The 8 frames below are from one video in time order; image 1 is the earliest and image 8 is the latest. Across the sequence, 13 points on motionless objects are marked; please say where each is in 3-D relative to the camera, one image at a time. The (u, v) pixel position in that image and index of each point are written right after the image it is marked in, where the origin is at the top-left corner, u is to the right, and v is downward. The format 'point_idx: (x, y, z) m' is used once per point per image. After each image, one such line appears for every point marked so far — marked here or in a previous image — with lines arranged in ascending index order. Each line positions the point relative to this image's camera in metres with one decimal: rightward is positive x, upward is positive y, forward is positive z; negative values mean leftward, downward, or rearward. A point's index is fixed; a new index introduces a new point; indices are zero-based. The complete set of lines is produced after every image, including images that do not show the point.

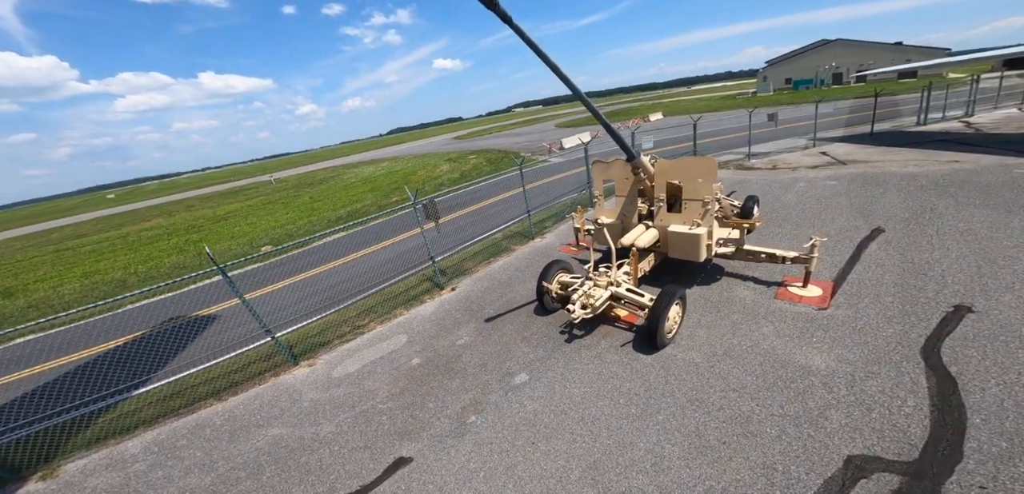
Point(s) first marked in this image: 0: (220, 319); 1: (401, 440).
0: (-6.3, -1.6, +7.9) m
1: (-1.3, -2.3, +4.5) m
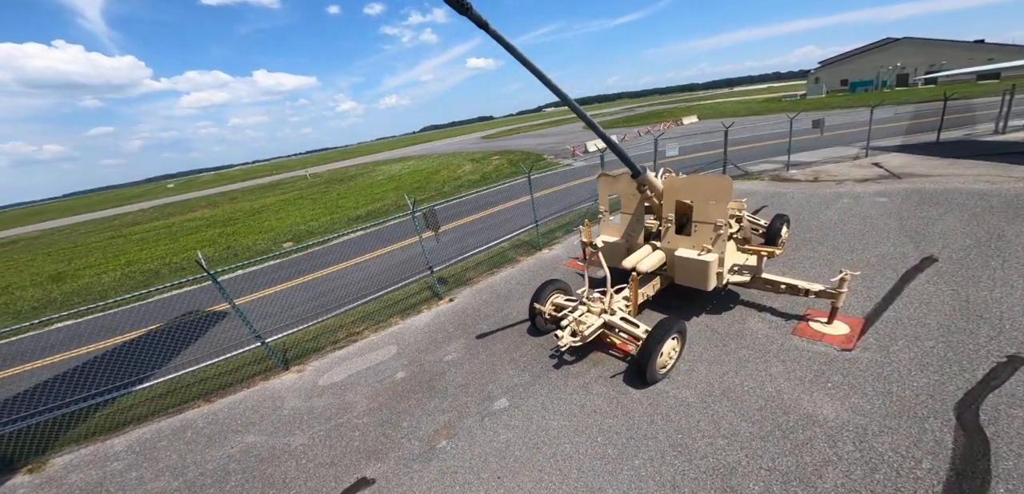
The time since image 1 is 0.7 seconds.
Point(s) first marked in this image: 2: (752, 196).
0: (-6.3, -1.6, +8.1) m
1: (-1.7, -2.5, +4.4) m
2: (+7.6, +1.6, +11.4) m
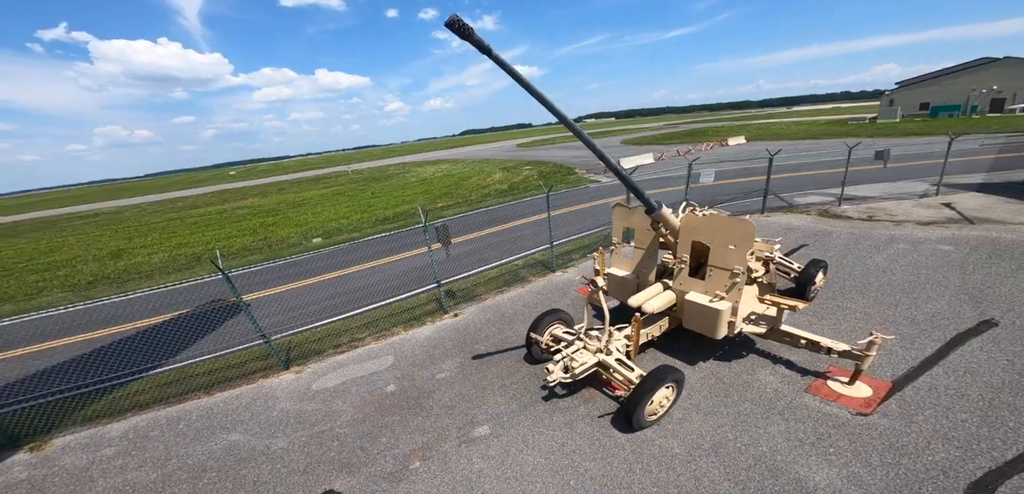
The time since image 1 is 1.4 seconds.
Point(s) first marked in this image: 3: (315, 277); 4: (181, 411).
0: (-6.2, -1.5, +8.6) m
1: (-2.0, -2.7, +4.3) m
2: (+8.2, +0.5, +10.5) m
3: (-5.4, -0.8, +9.9) m
4: (-4.9, -2.5, +5.4) m
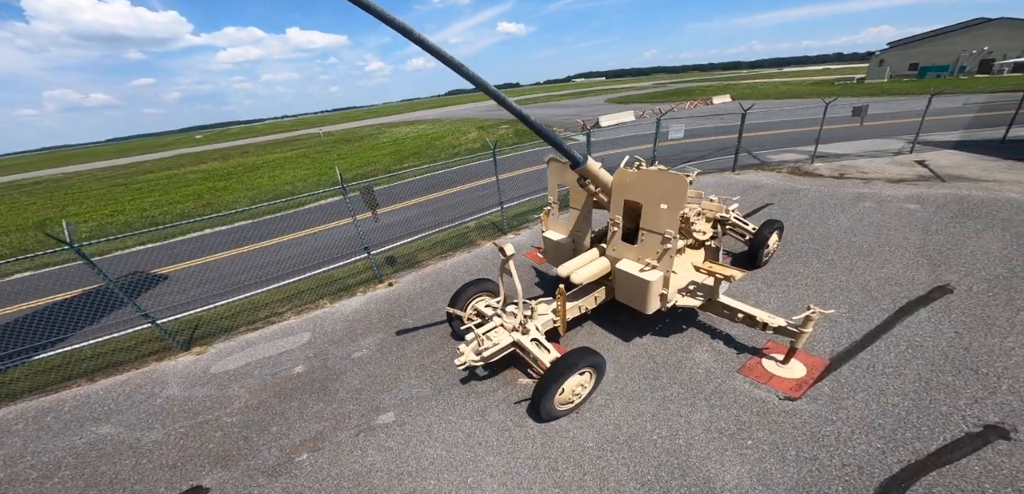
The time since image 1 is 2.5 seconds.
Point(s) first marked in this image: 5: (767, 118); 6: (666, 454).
0: (-7.4, -0.8, +7.8) m
1: (-3.1, -2.3, +3.8) m
2: (+6.8, +1.6, +9.9) m
3: (-6.7, 0.0, +9.1) m
4: (-6.1, -2.0, +4.8) m
5: (+13.8, +7.0, +19.5) m
6: (+1.5, -2.0, +3.5) m
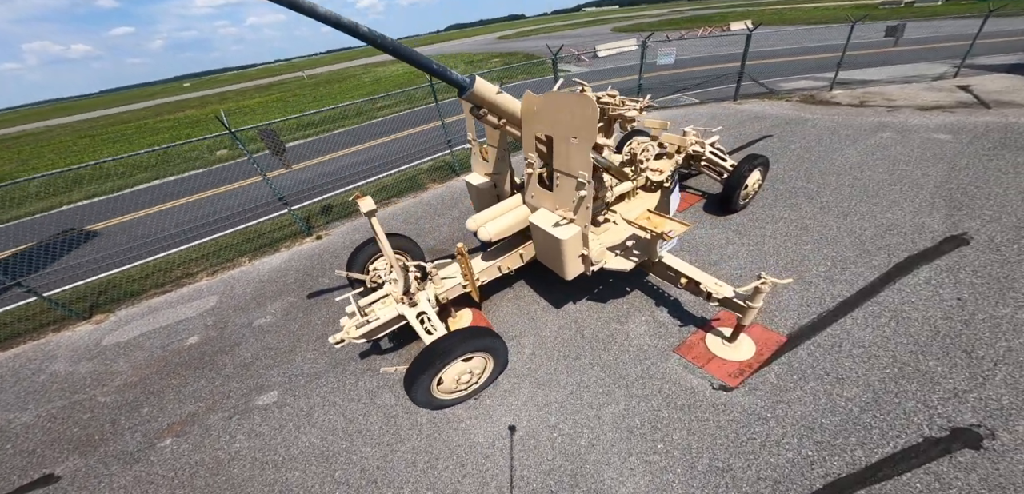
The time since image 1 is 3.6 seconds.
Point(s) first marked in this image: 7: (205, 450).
0: (-8.4, +0.1, +7.2) m
1: (-4.2, -2.0, +3.4) m
2: (+5.9, +2.9, +8.5) m
3: (-7.6, +1.1, +8.3) m
4: (-7.1, -1.6, +4.4) m
5: (+13.0, +9.8, +16.9) m
6: (+0.4, -1.7, +2.9) m
7: (-2.8, -1.9, +3.3) m
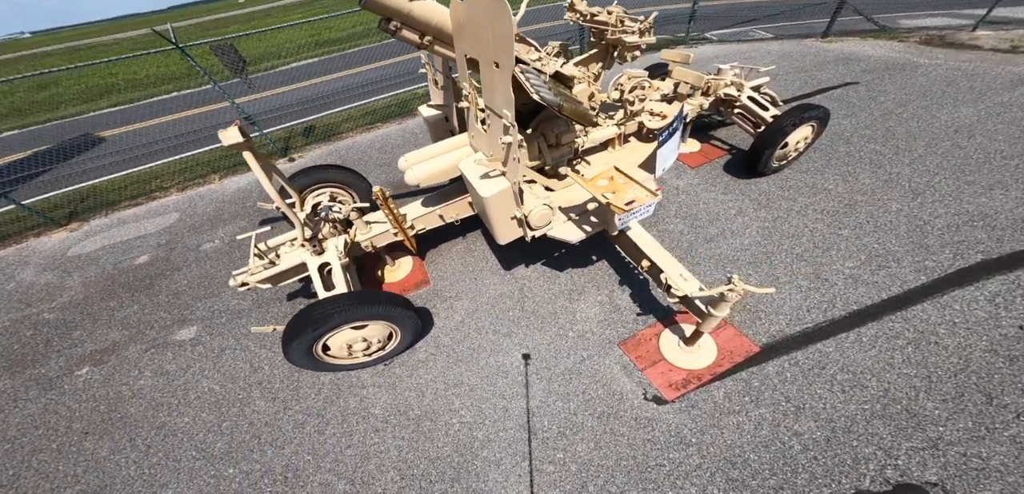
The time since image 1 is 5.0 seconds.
0: (-8.4, +2.0, +7.3) m
1: (-4.9, -1.1, +3.5) m
2: (+6.1, +3.4, +6.7) m
3: (-7.4, +3.0, +8.2) m
4: (-7.7, -0.2, +4.7) m
5: (+14.8, +10.7, +13.1) m
6: (-0.4, -1.4, +2.5) m
7: (-3.6, -1.2, +3.3) m
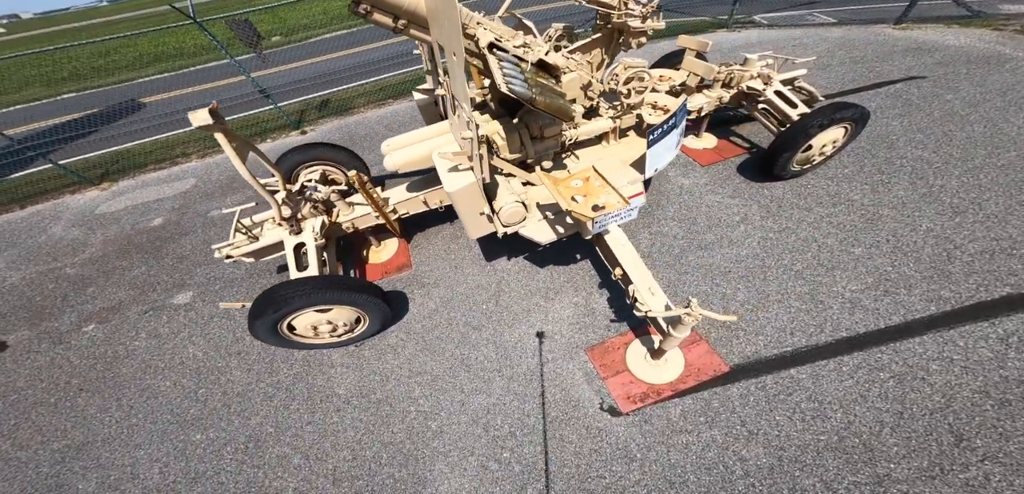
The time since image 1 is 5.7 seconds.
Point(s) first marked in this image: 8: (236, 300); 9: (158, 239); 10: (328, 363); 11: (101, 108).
0: (-8.1, +2.9, +7.8) m
1: (-5.1, -0.6, +3.9) m
2: (+6.4, +3.2, +5.9) m
3: (-7.0, +3.9, +8.5) m
4: (-7.7, +0.5, +5.2) m
5: (+16.1, +10.1, +11.2) m
6: (-0.8, -1.3, +2.5) m
7: (-3.8, -0.8, +3.5) m
8: (-2.8, -0.5, +3.7) m
9: (-4.3, +0.1, +4.5) m
10: (-1.6, -1.0, +3.1) m
11: (-9.4, +3.2, +8.2) m
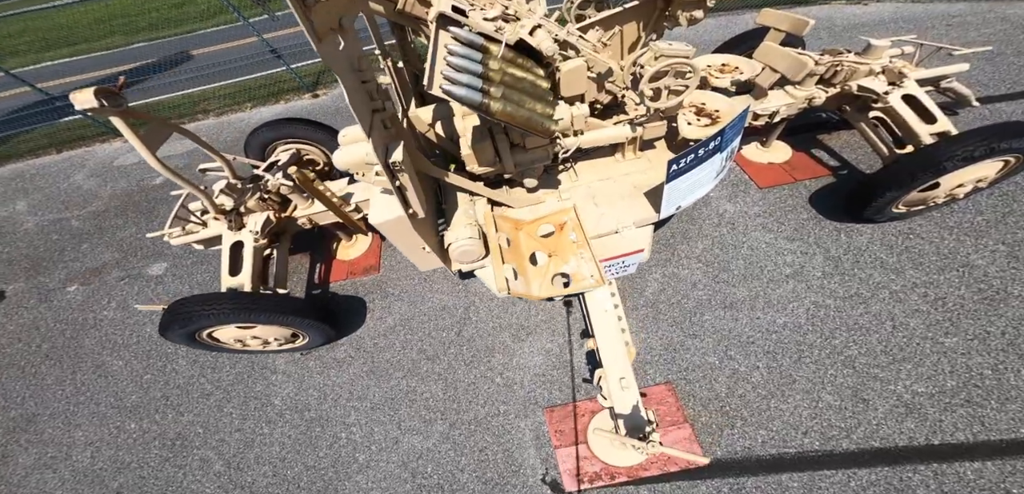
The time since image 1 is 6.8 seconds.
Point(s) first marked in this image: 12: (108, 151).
0: (-7.1, +4.2, +7.9) m
1: (-5.2, -0.1, +4.0) m
2: (+6.9, +2.3, +4.1) m
3: (-5.8, +5.1, +8.3) m
4: (-7.4, +1.5, +5.6) m
5: (+18.0, +8.3, +7.3) m
6: (-1.2, -1.4, +2.2) m
7: (-4.0, -0.5, +3.5) m
8: (-2.9, -0.3, +3.5) m
9: (-4.3, +0.6, +4.5) m
10: (-1.9, -1.0, +2.8) m
11: (-8.4, +4.7, +8.4) m
12: (-6.0, +1.5, +5.4) m
